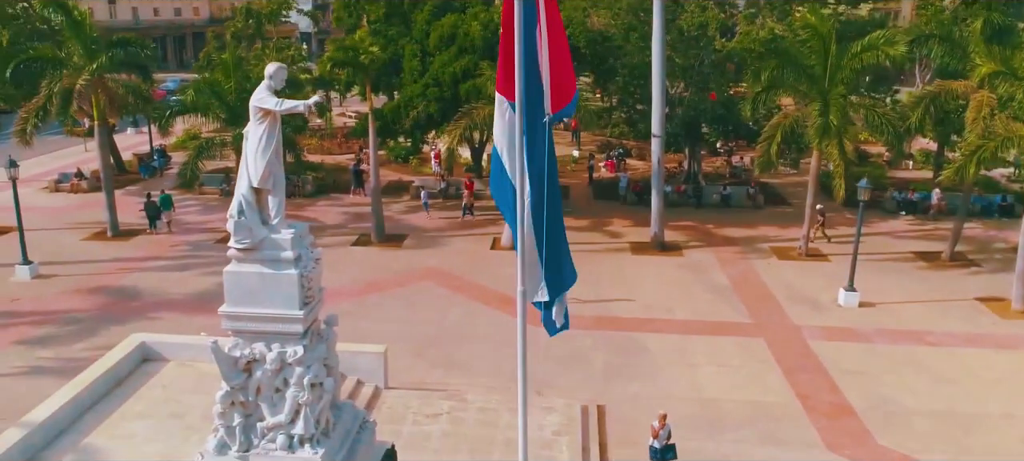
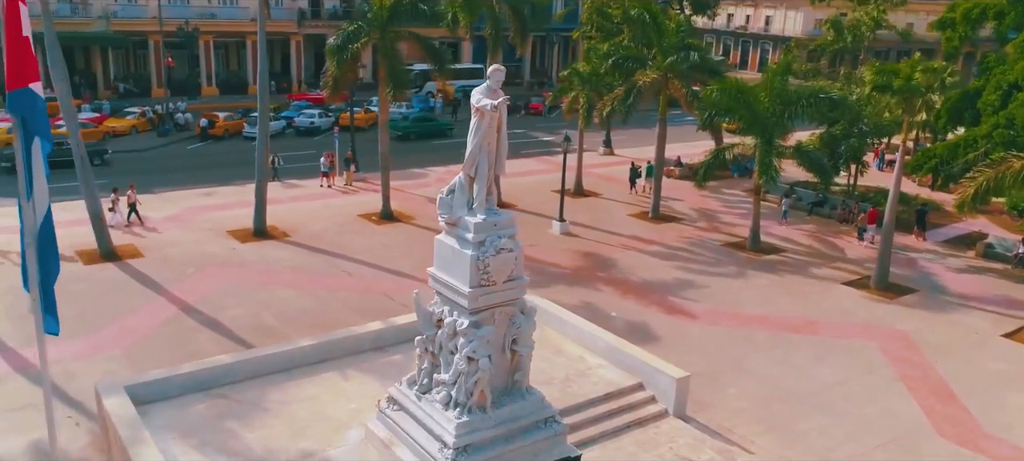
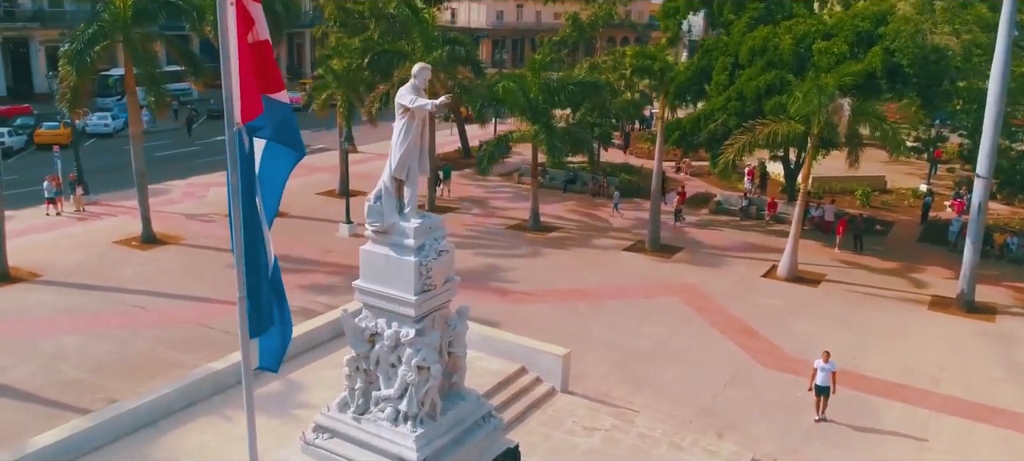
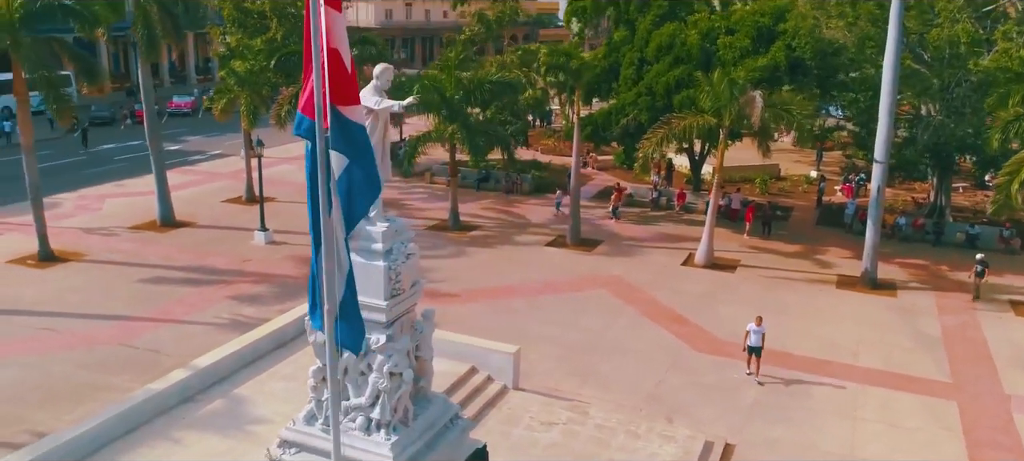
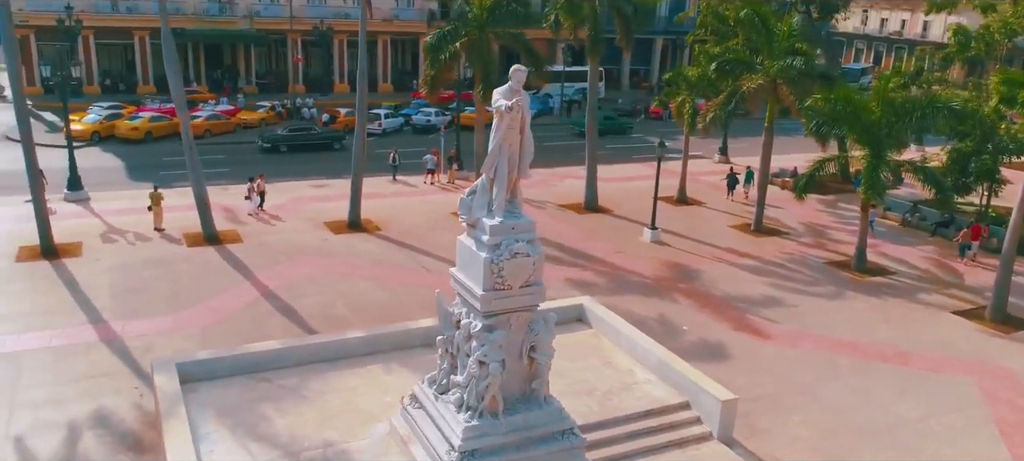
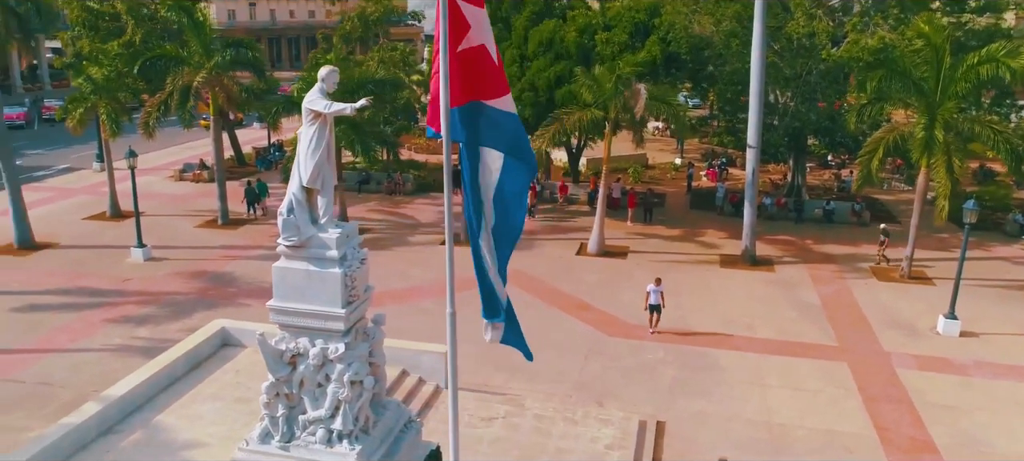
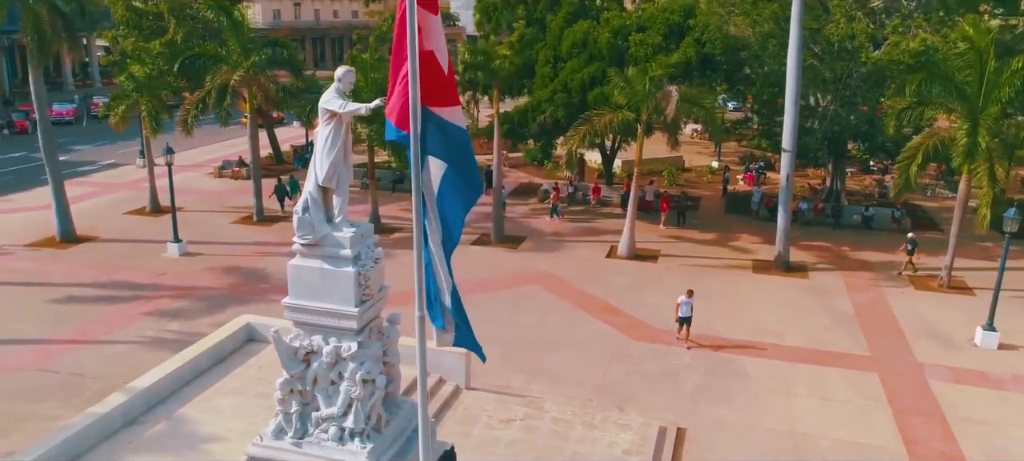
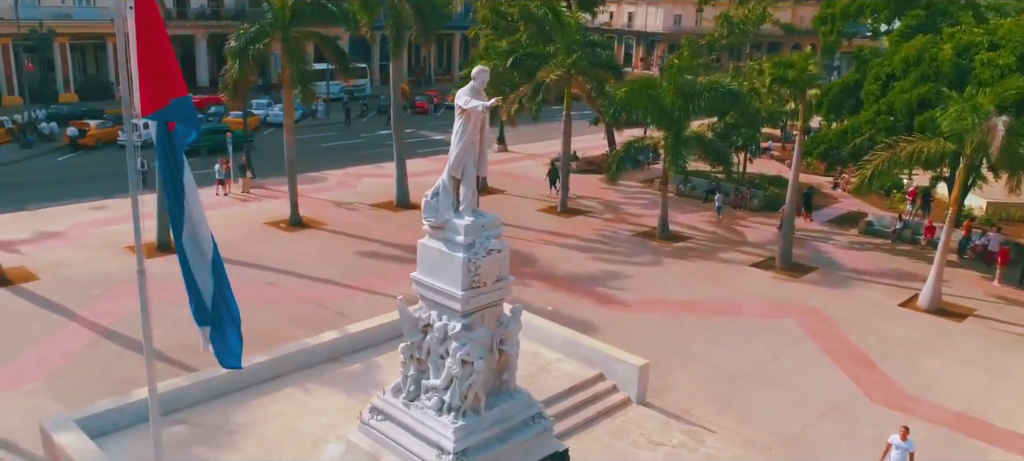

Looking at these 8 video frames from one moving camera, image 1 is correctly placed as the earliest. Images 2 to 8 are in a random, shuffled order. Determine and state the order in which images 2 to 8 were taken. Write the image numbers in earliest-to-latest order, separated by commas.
6, 7, 4, 3, 8, 2, 5
